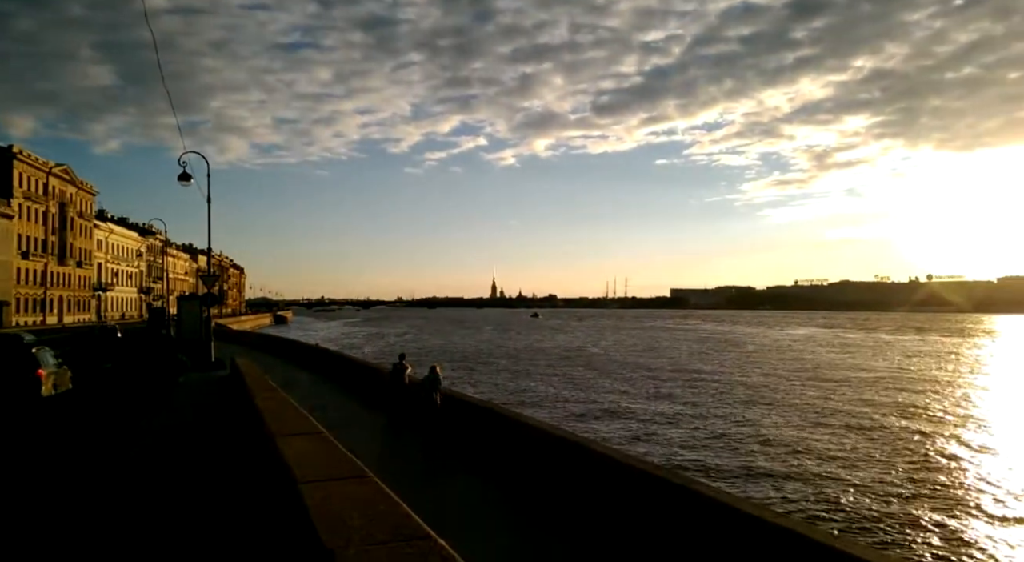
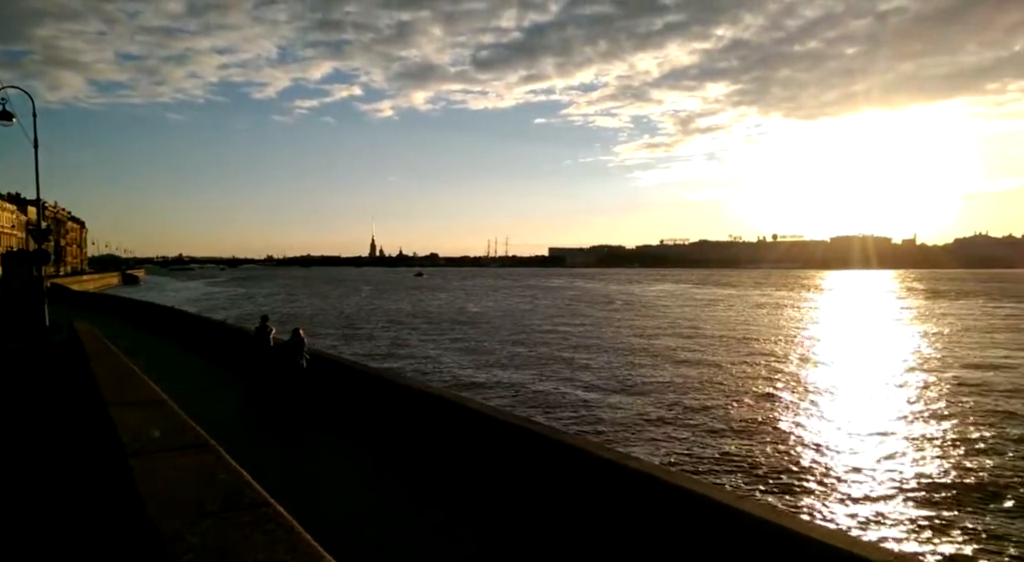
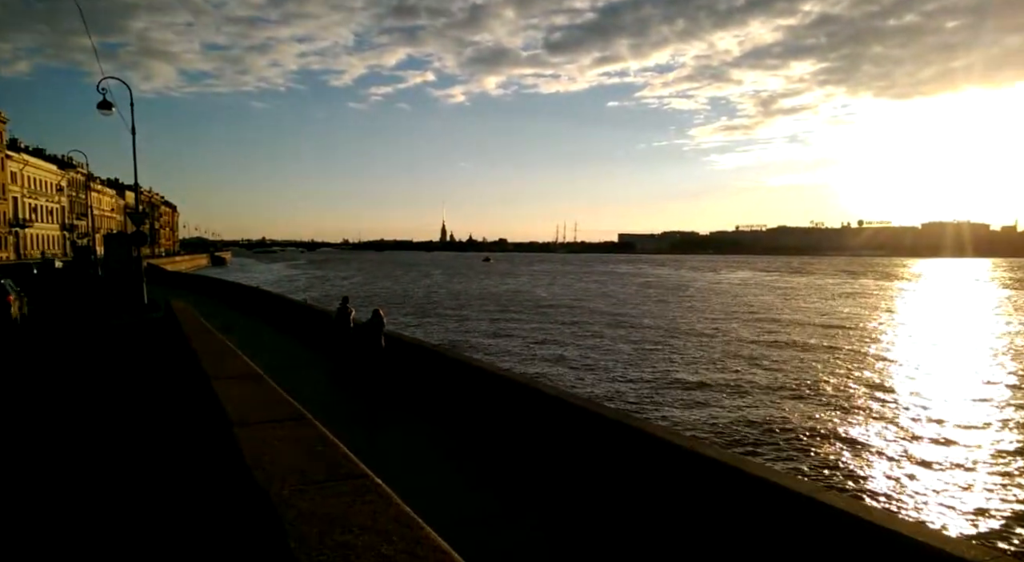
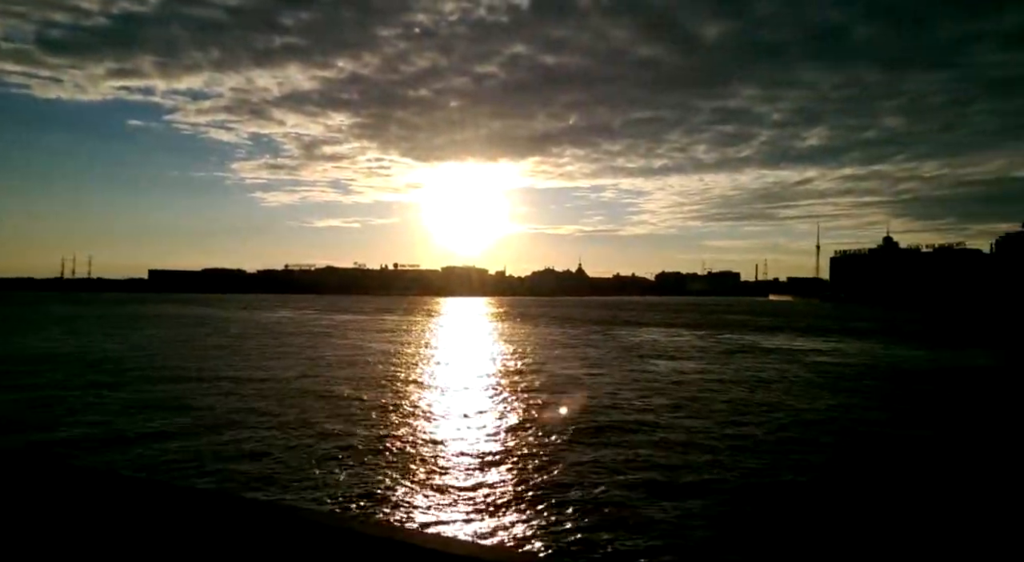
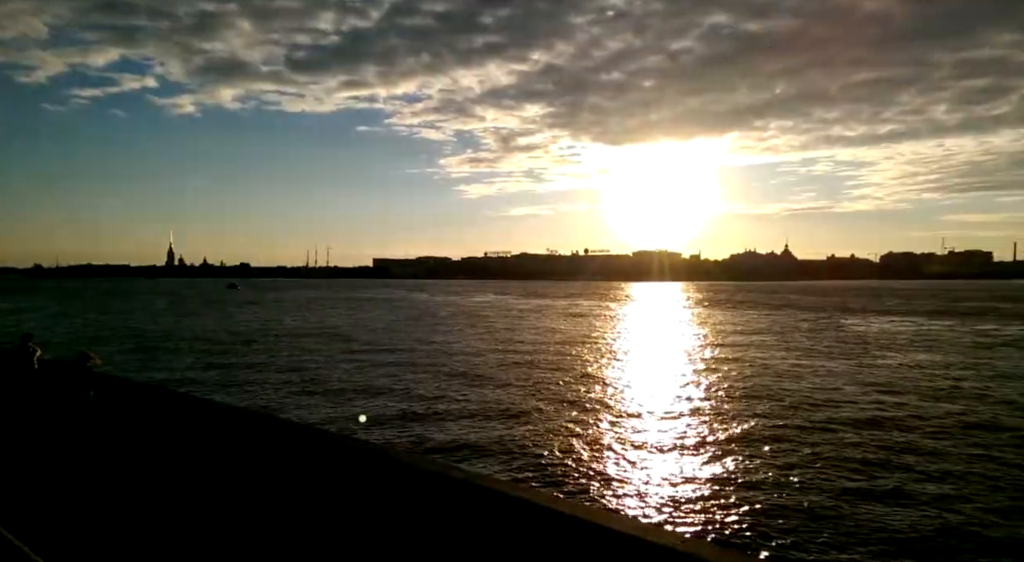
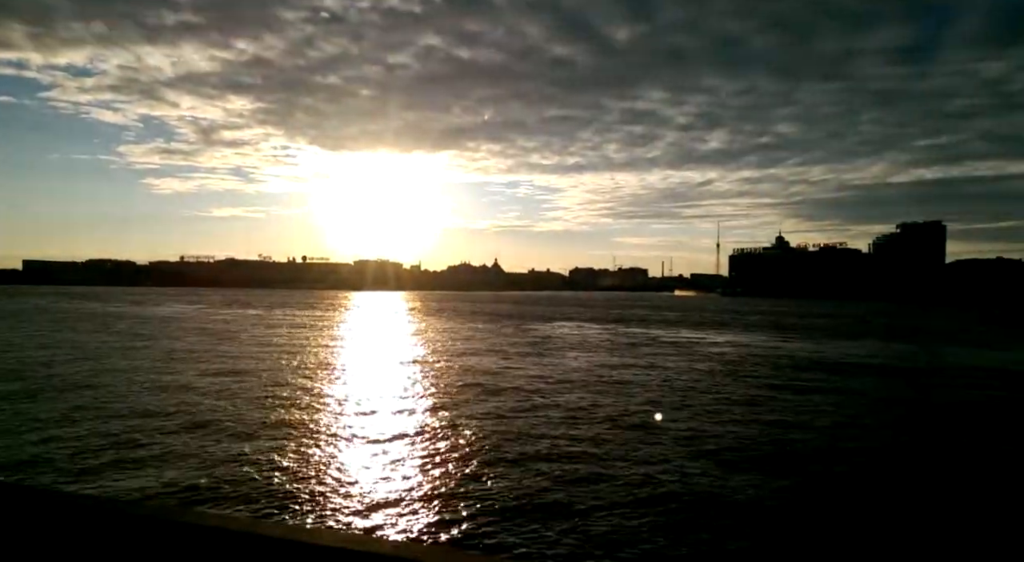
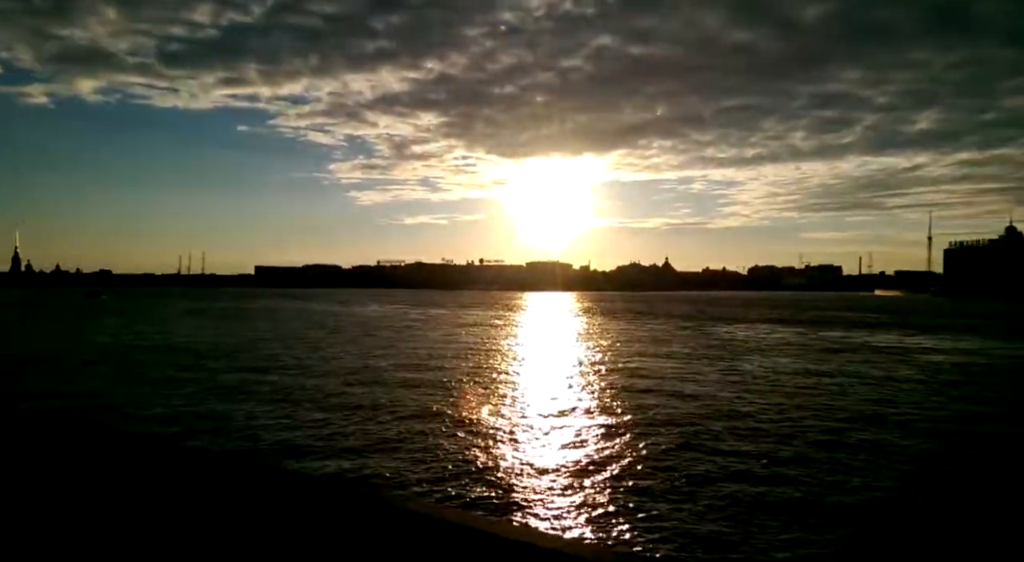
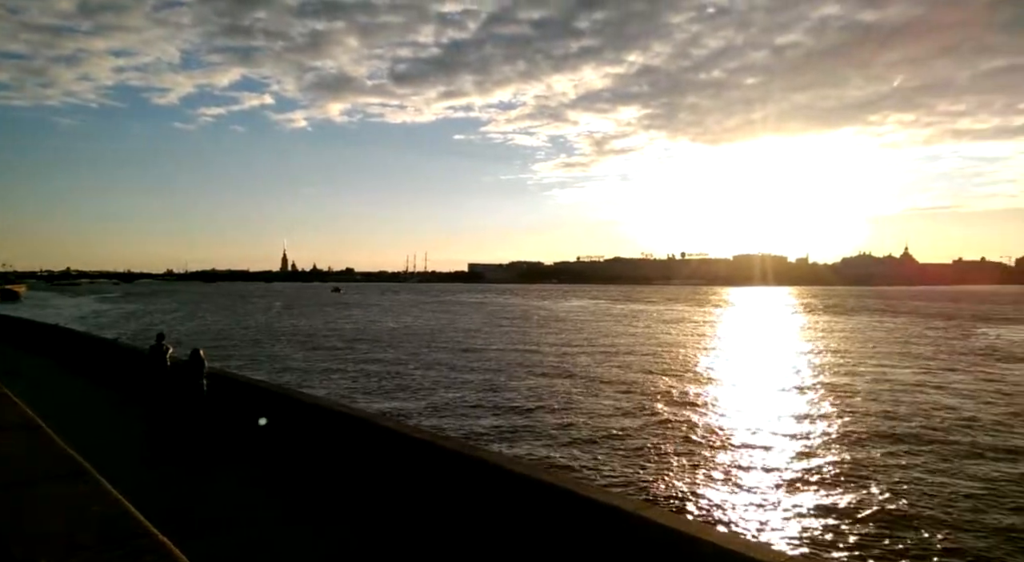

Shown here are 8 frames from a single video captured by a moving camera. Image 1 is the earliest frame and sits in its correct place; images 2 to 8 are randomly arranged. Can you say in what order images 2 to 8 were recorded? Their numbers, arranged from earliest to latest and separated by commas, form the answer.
3, 2, 8, 5, 7, 4, 6
